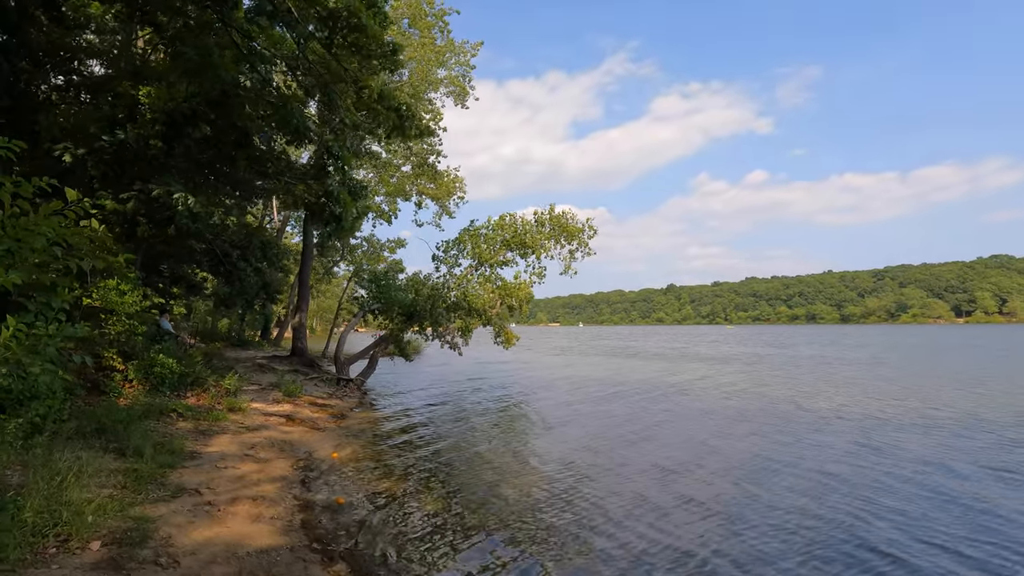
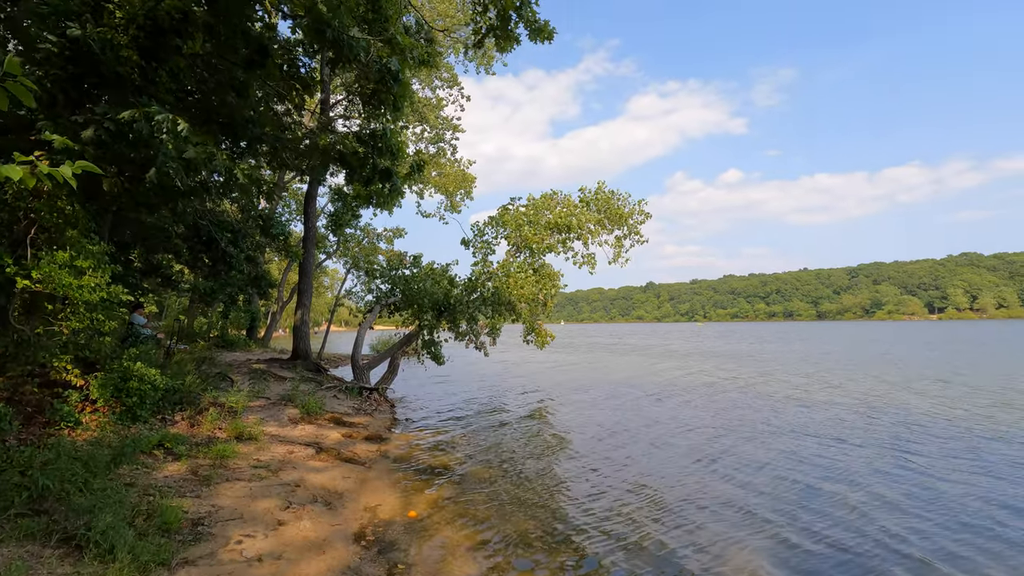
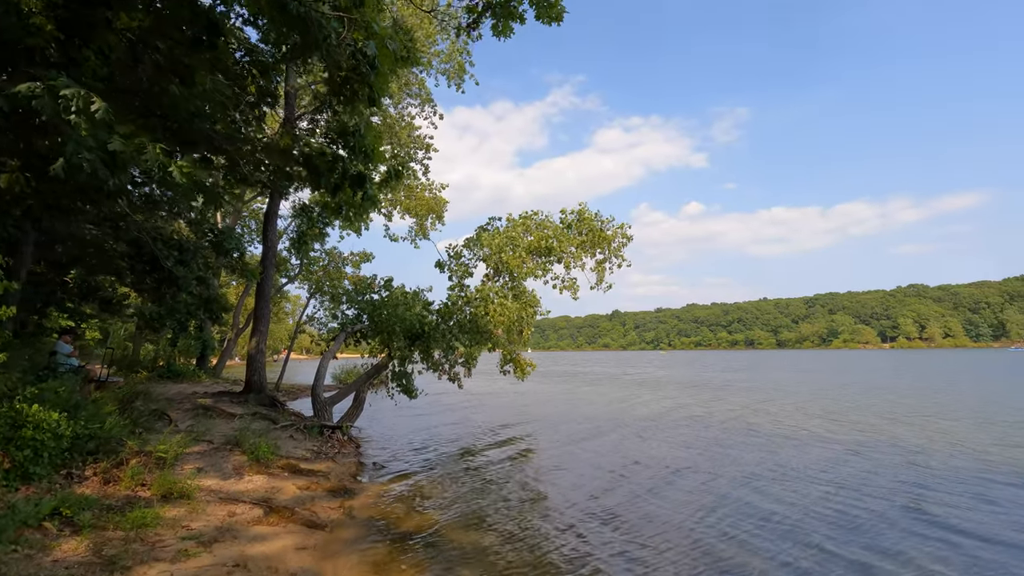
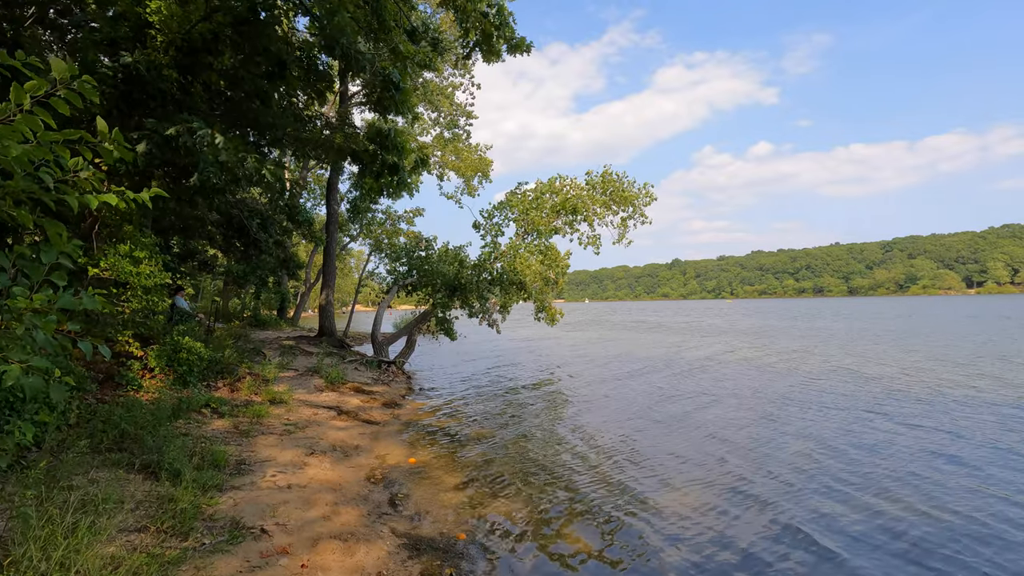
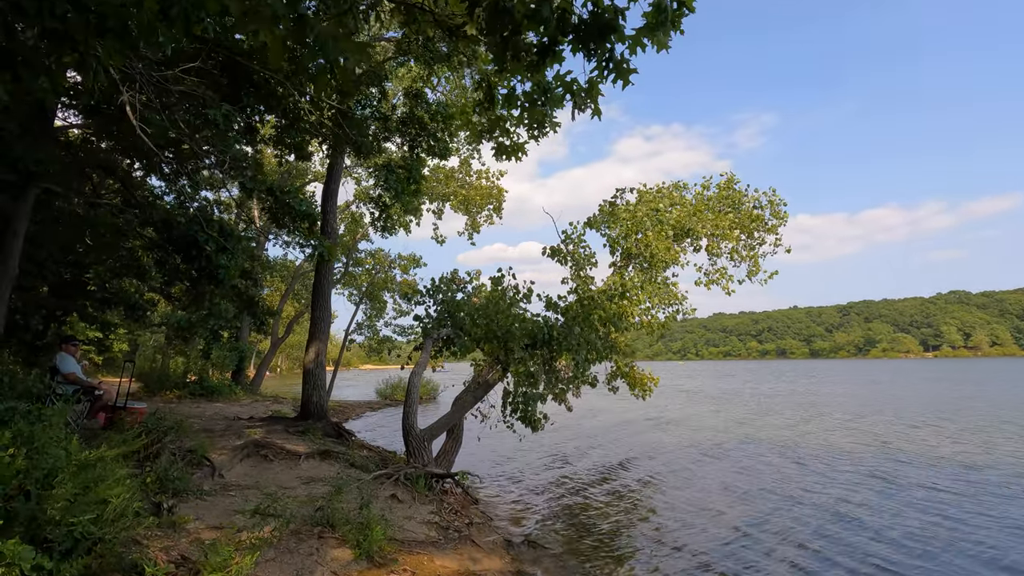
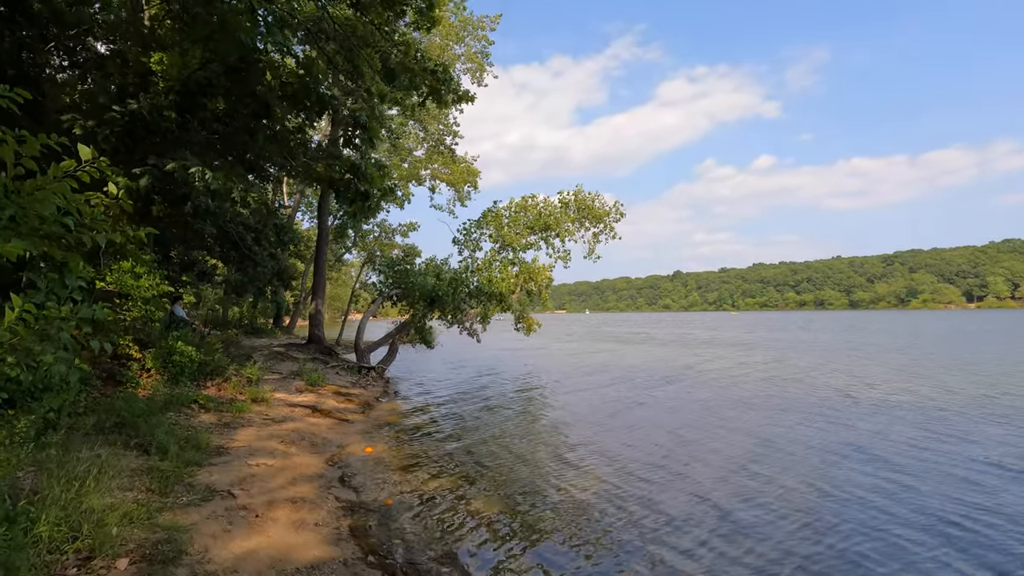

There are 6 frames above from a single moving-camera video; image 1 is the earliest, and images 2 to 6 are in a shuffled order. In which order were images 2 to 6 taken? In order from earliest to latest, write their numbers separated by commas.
6, 4, 2, 3, 5
